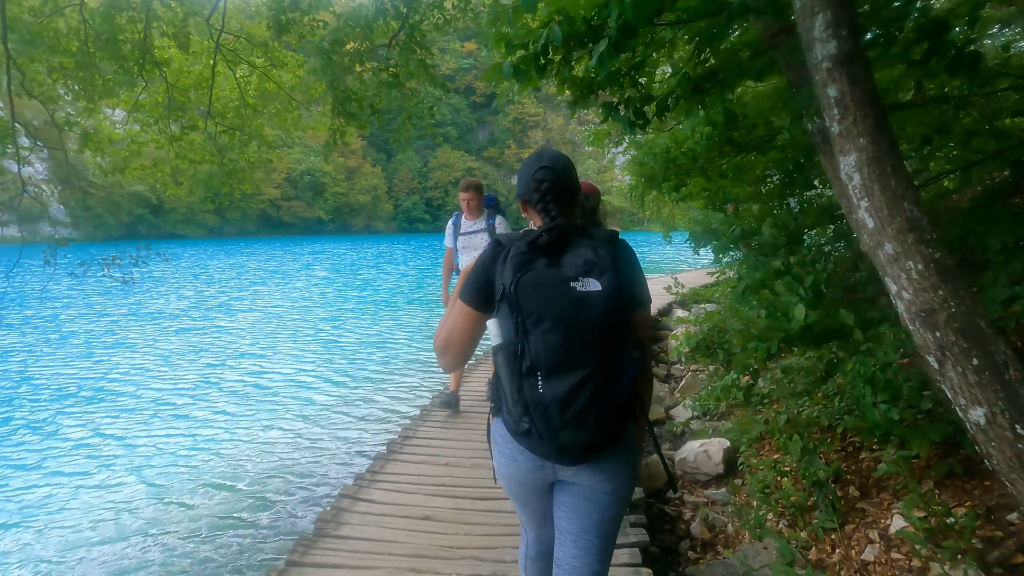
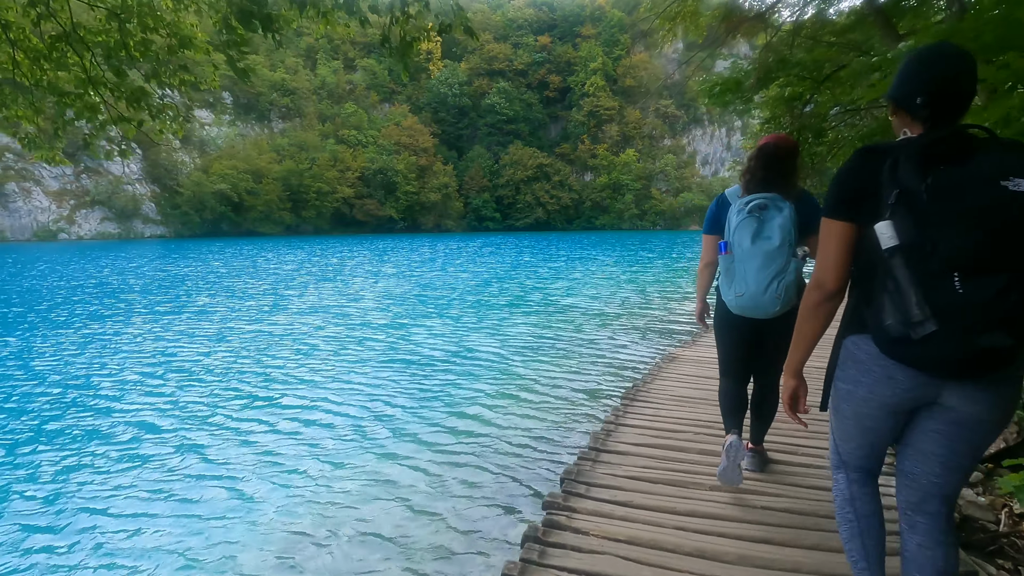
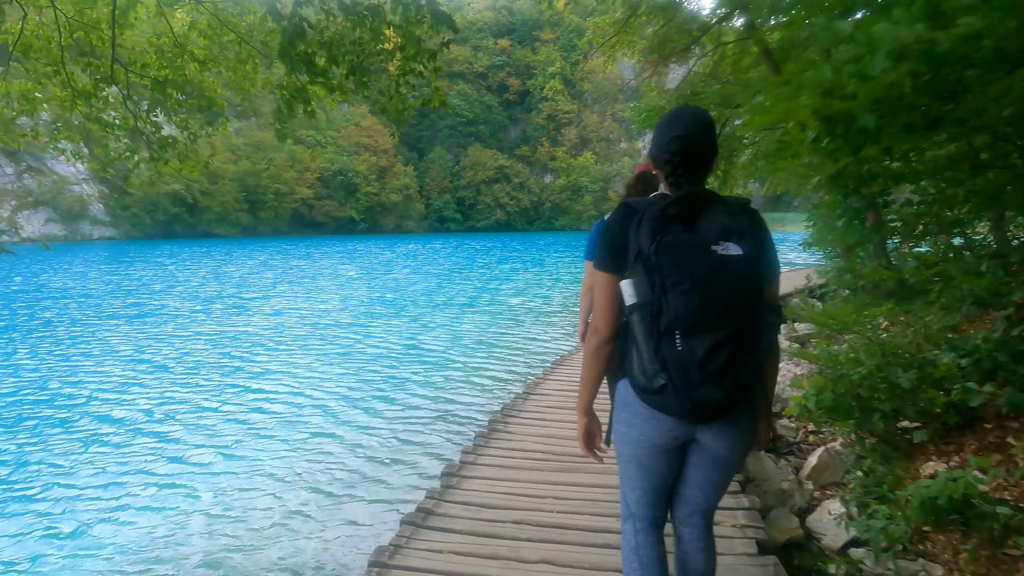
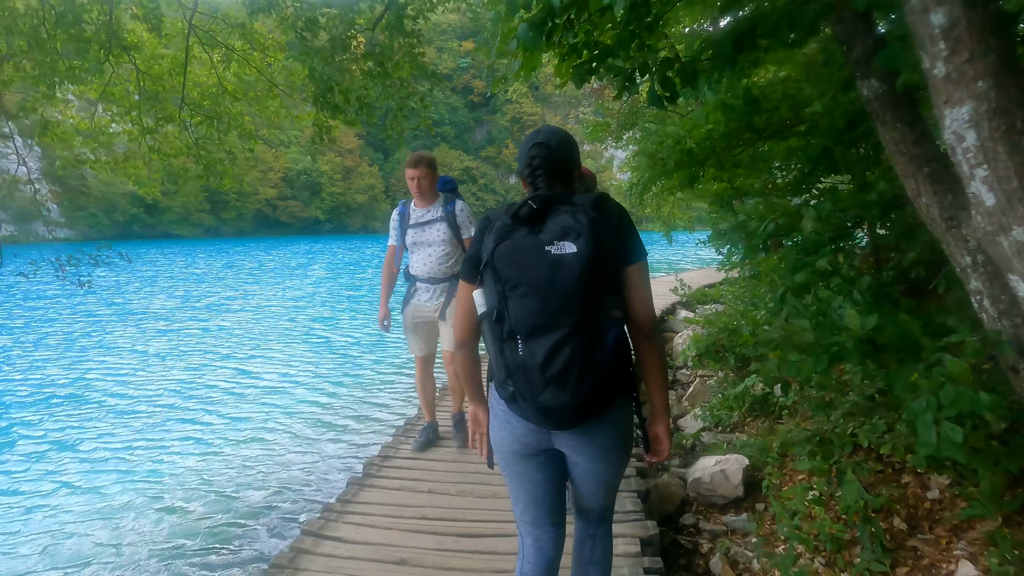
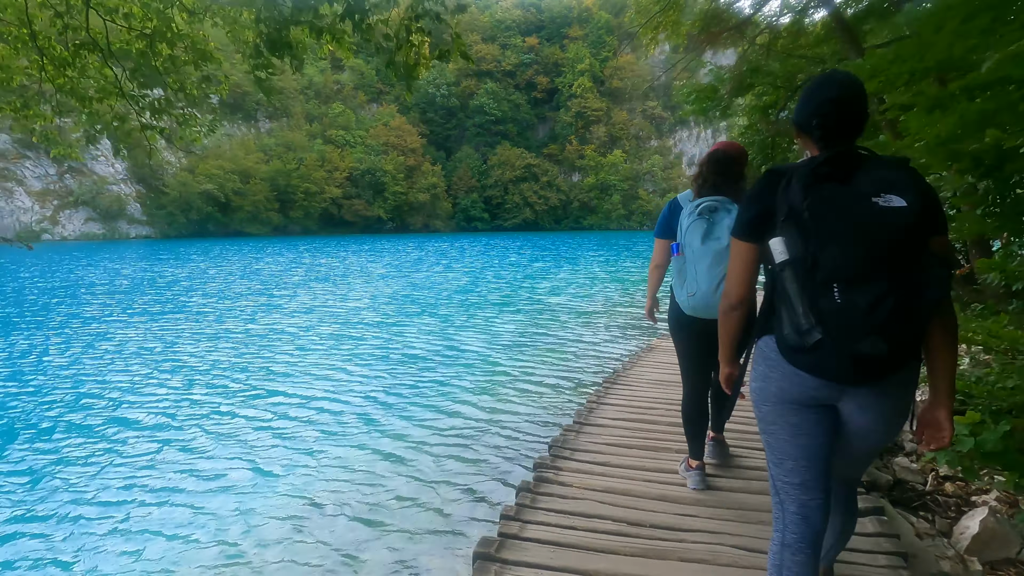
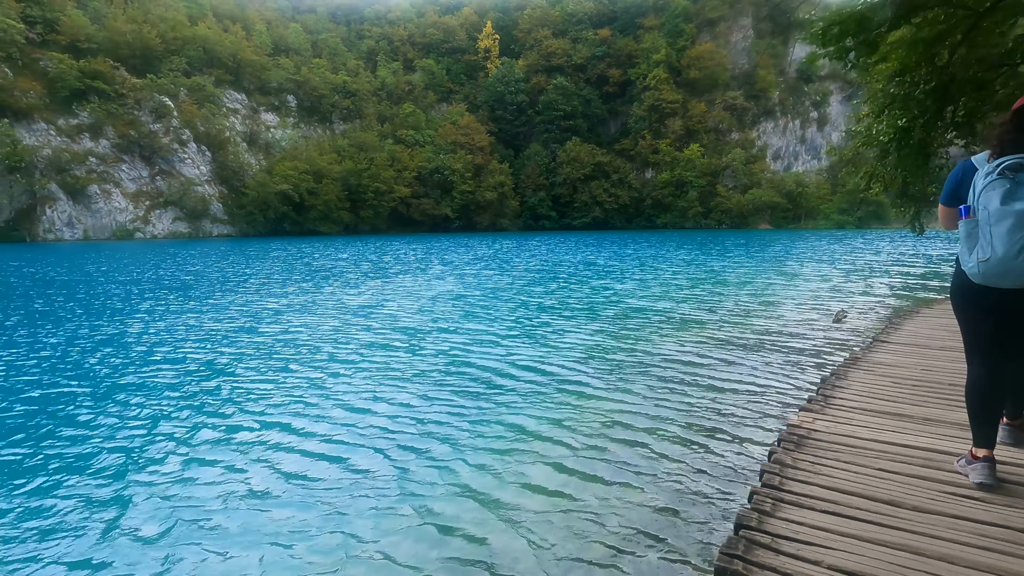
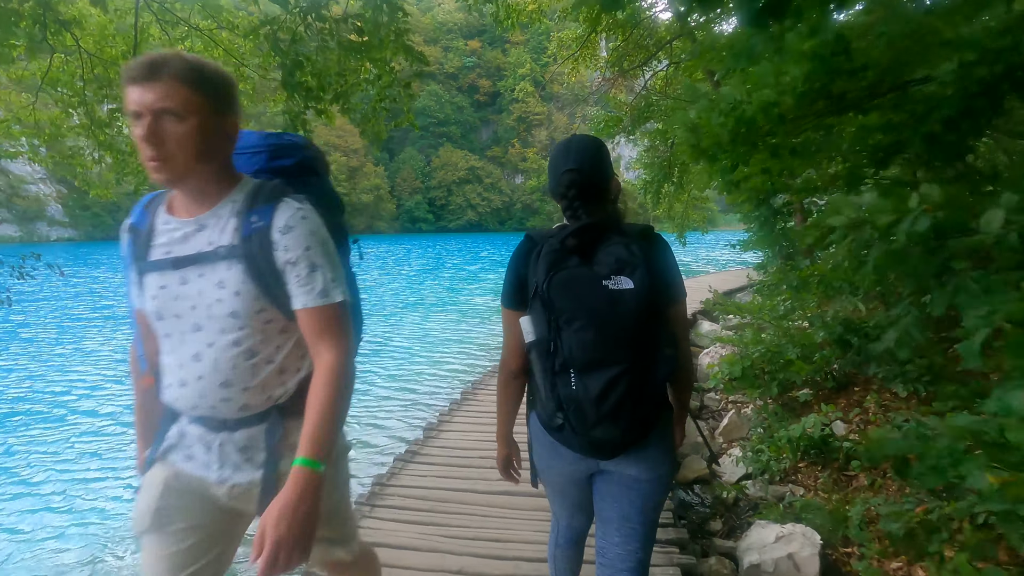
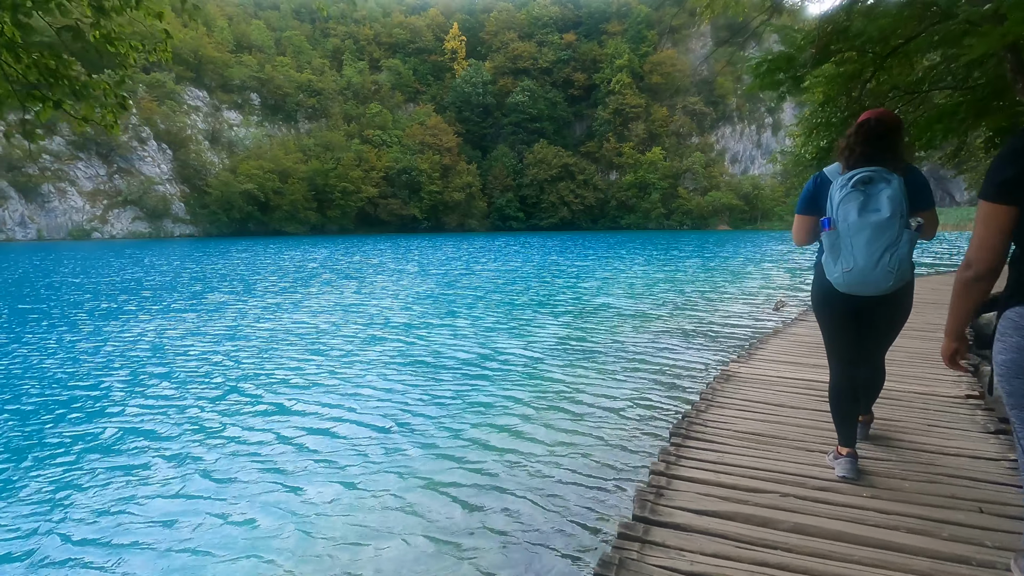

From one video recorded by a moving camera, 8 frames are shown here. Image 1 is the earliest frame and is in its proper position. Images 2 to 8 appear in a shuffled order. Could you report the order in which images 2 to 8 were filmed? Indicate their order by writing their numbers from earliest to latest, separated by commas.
4, 7, 3, 5, 2, 8, 6
